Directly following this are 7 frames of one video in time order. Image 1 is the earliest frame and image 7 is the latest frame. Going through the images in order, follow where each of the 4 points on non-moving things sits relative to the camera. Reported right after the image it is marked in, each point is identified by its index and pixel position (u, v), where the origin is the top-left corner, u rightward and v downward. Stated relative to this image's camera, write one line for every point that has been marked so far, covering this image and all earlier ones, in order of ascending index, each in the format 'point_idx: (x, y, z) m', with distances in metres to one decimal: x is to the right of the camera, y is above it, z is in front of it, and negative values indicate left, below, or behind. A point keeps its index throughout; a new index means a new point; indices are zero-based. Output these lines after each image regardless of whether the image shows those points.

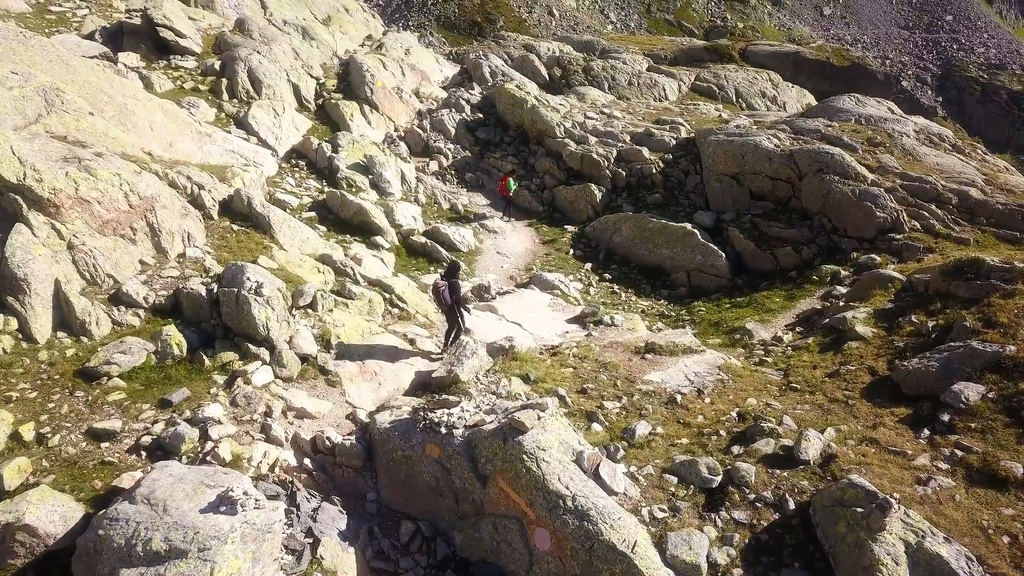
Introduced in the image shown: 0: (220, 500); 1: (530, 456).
0: (-3.3, -2.5, +9.7) m
1: (+0.2, -2.1, +10.1) m
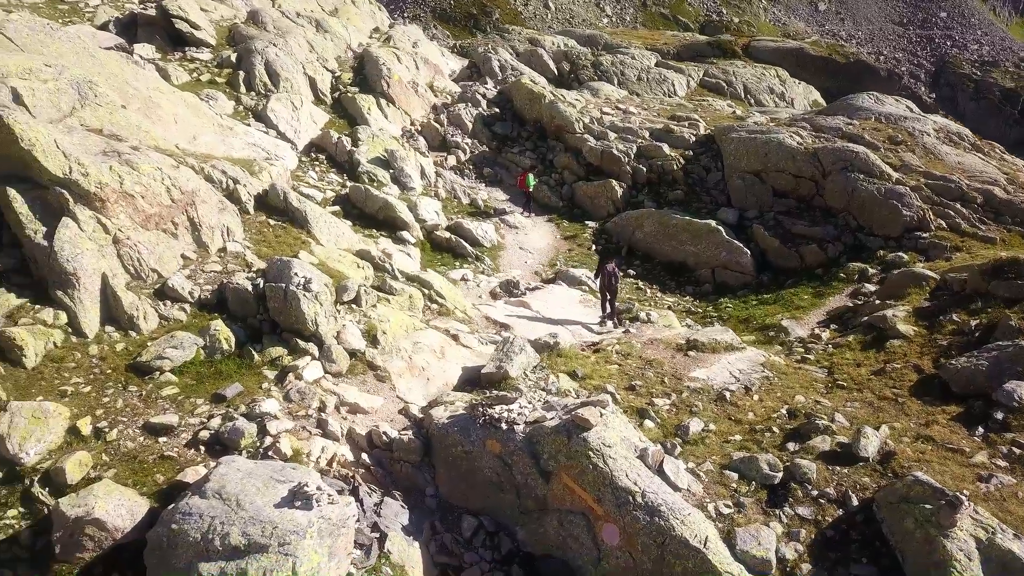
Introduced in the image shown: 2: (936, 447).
0: (-2.5, -2.5, +9.8) m
1: (+1.1, -2.1, +10.3) m
2: (+5.6, -2.1, +10.8) m
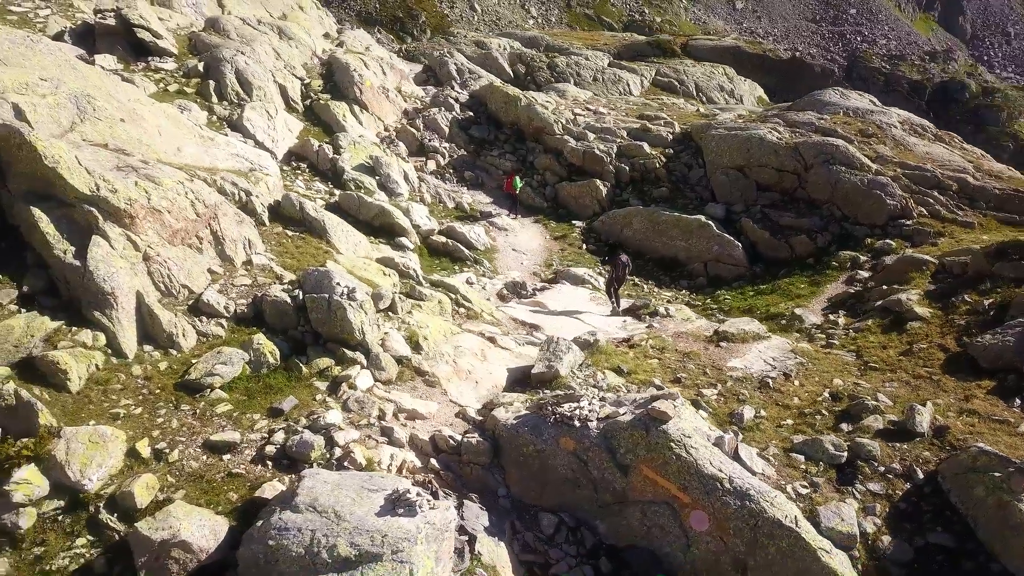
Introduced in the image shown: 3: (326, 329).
0: (-1.4, -2.6, +9.9) m
1: (+2.1, -2.0, +10.6) m
2: (+6.6, -1.8, +11.6) m
3: (-3.1, -0.7, +13.7) m
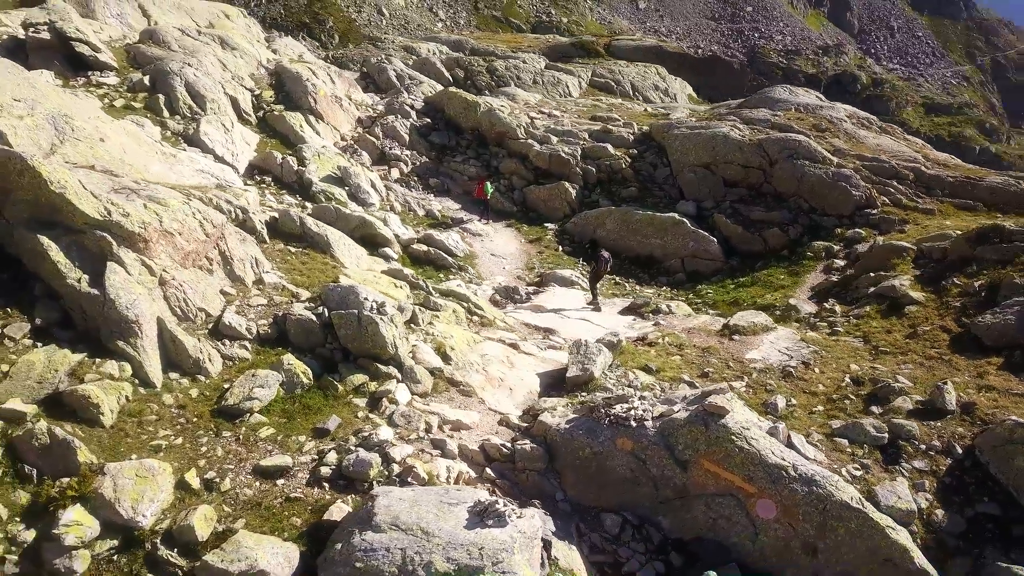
0: (-0.3, -2.7, +9.9) m
1: (+3.0, -2.0, +11.0) m
2: (+7.4, -1.6, +12.4) m
3: (-2.6, -0.9, +13.6) m
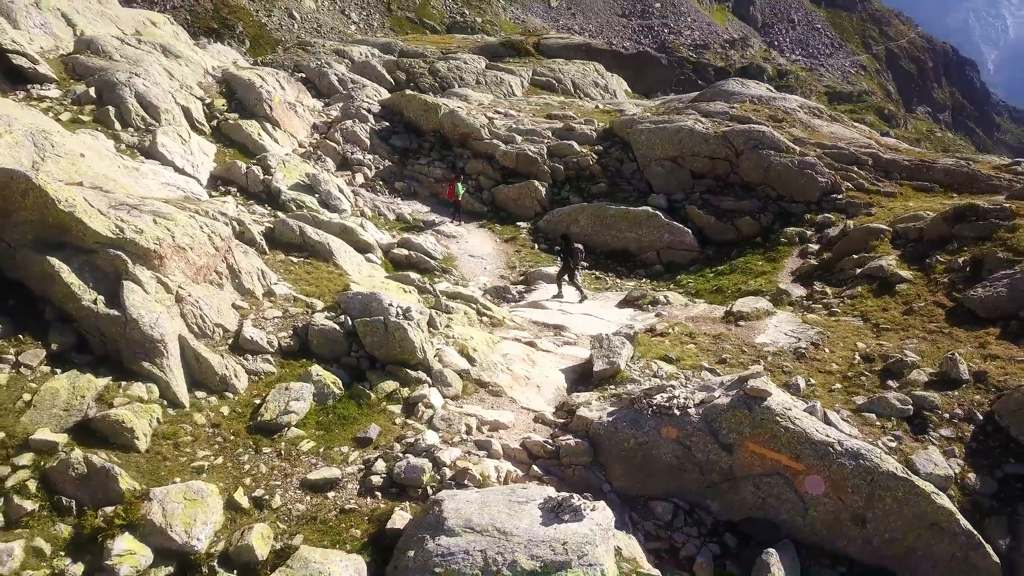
0: (+0.5, -2.7, +10.0) m
1: (+3.7, -1.8, +11.4) m
2: (+7.9, -1.2, +13.2) m
3: (-2.1, -1.0, +13.4) m
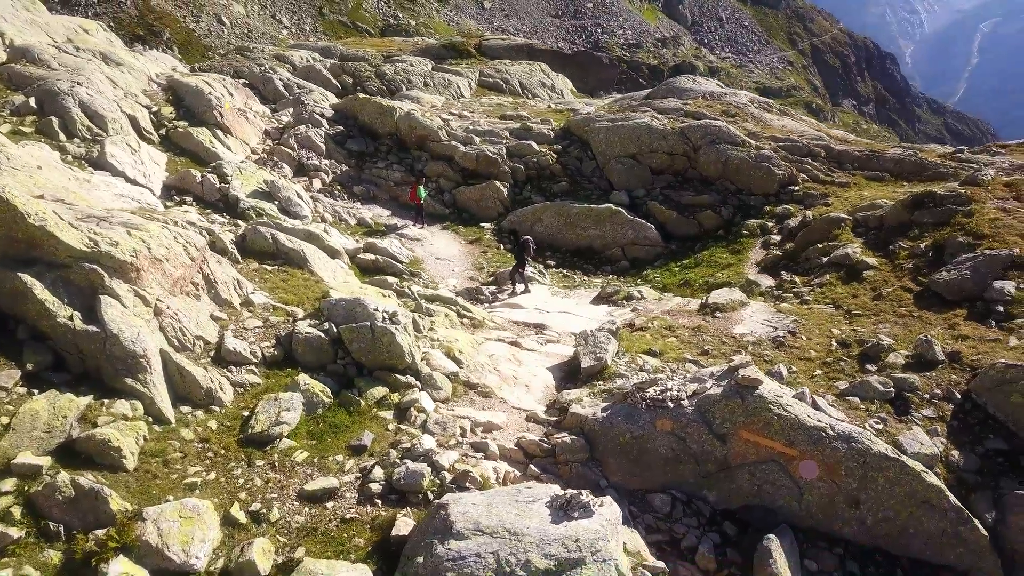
0: (+0.6, -2.7, +10.0) m
1: (+3.7, -1.6, +11.6) m
2: (+7.7, -0.9, +13.7) m
3: (-2.3, -1.1, +13.3) m
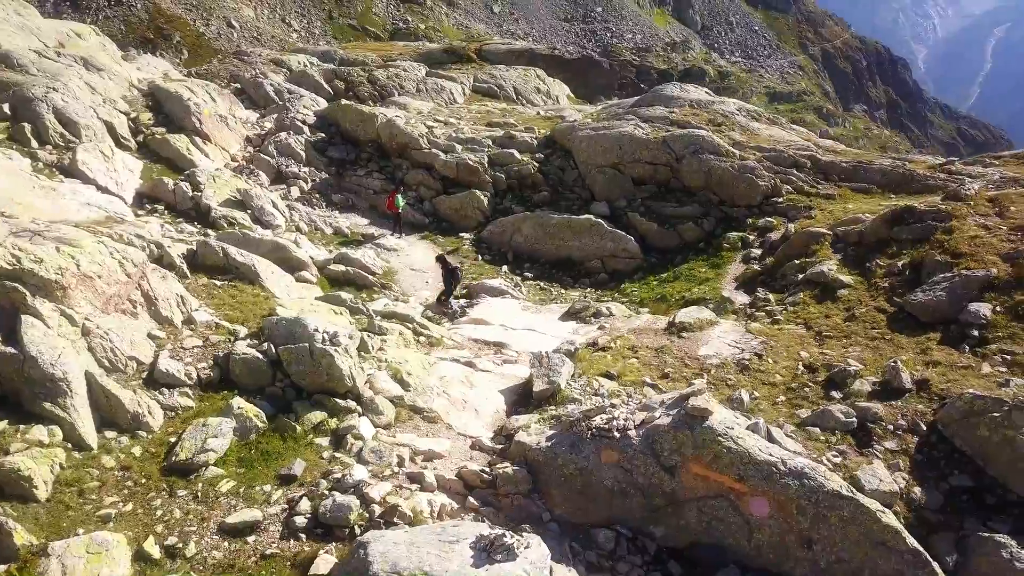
0: (-0.3, -3.0, +9.4) m
1: (+2.8, -2.0, +11.0) m
2: (+6.9, -1.3, +13.0) m
3: (-3.1, -1.4, +12.7) m
